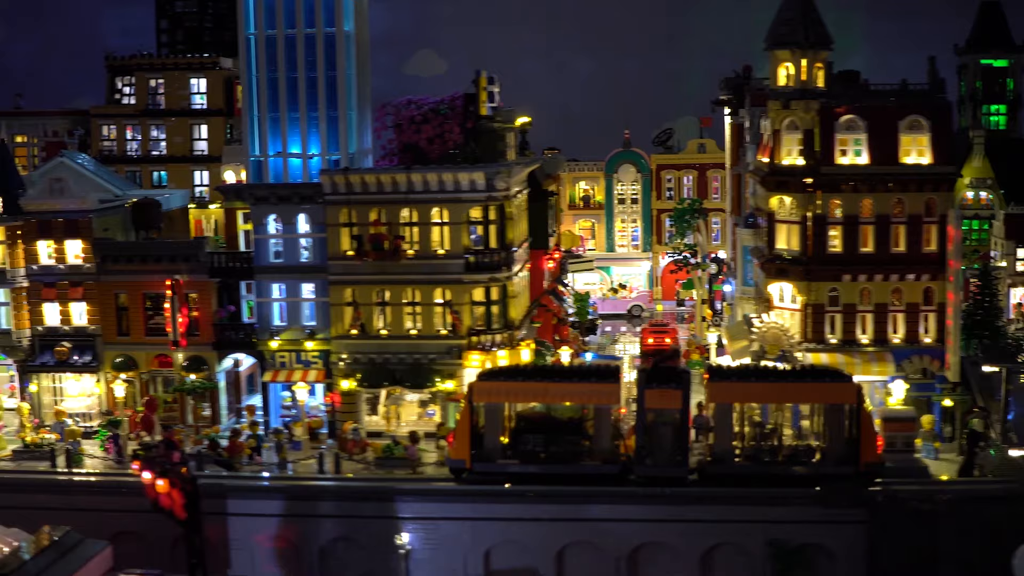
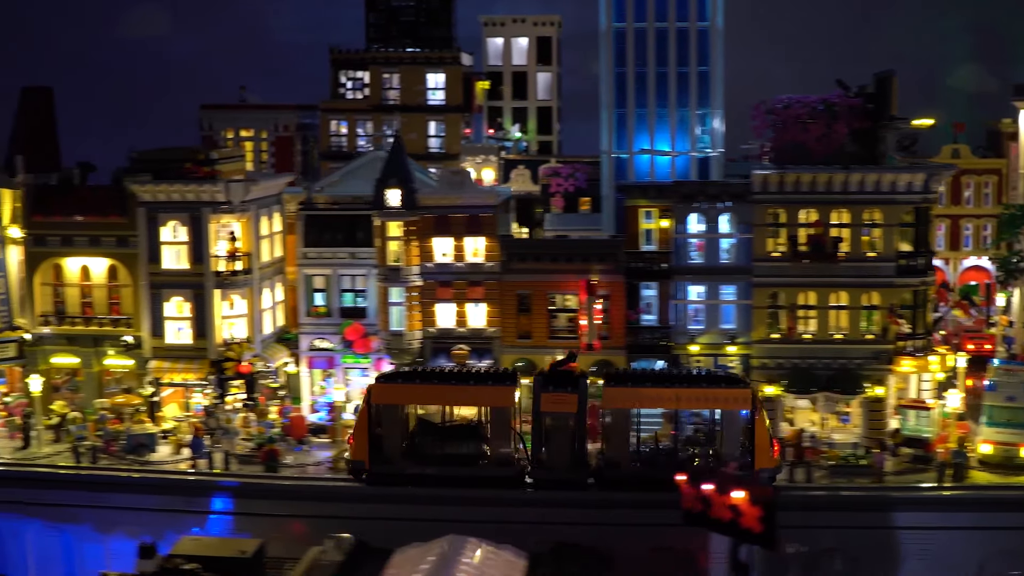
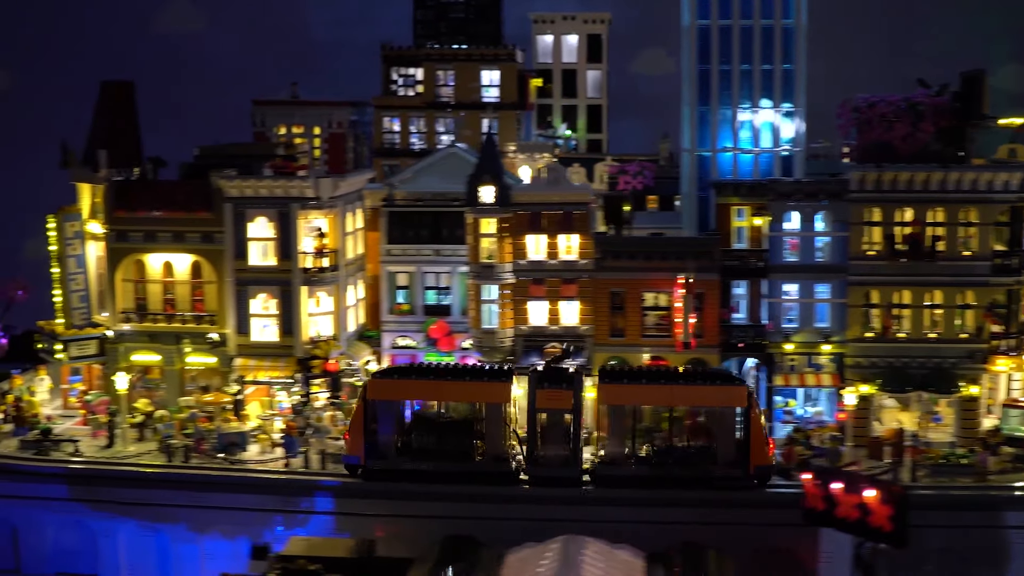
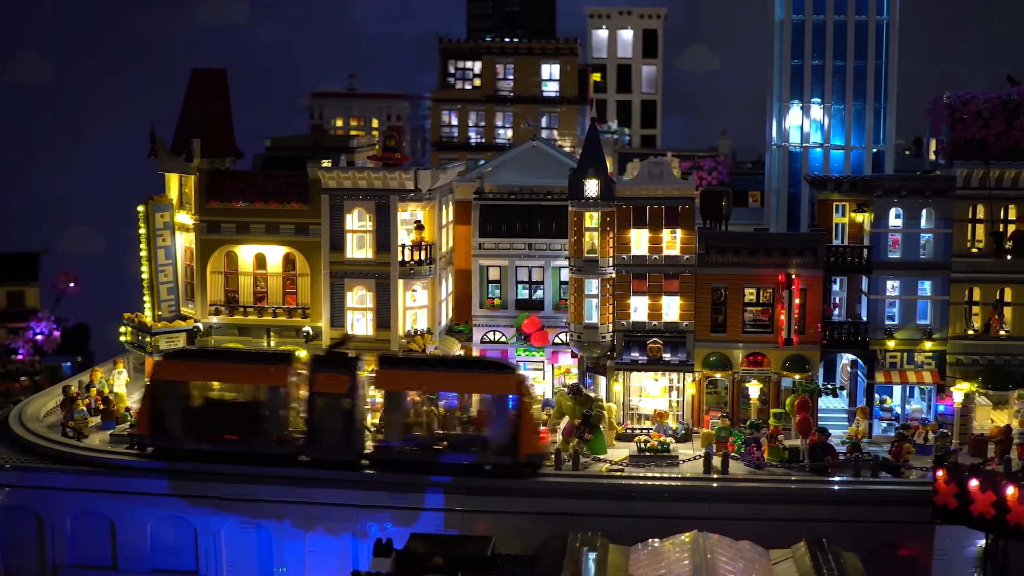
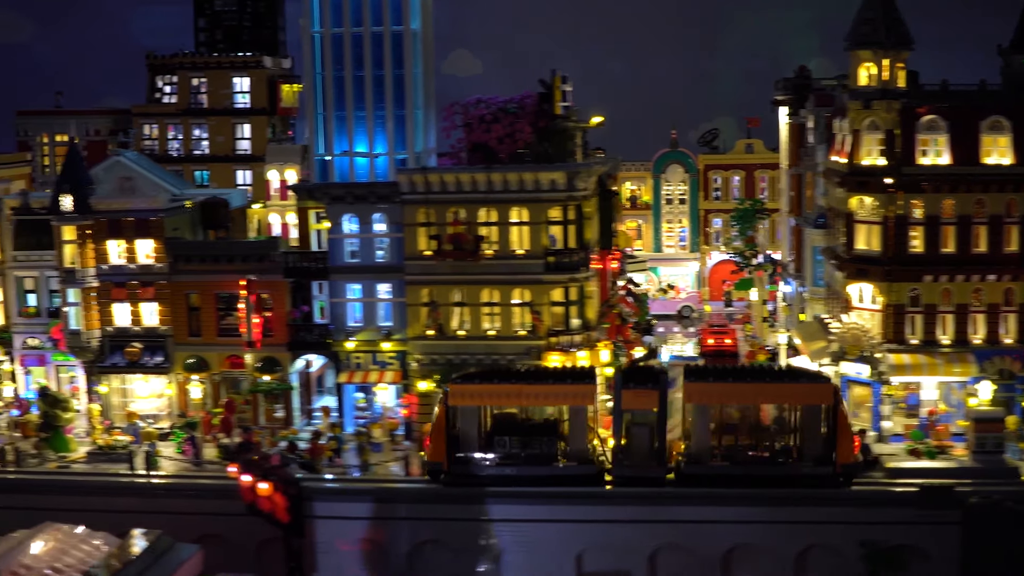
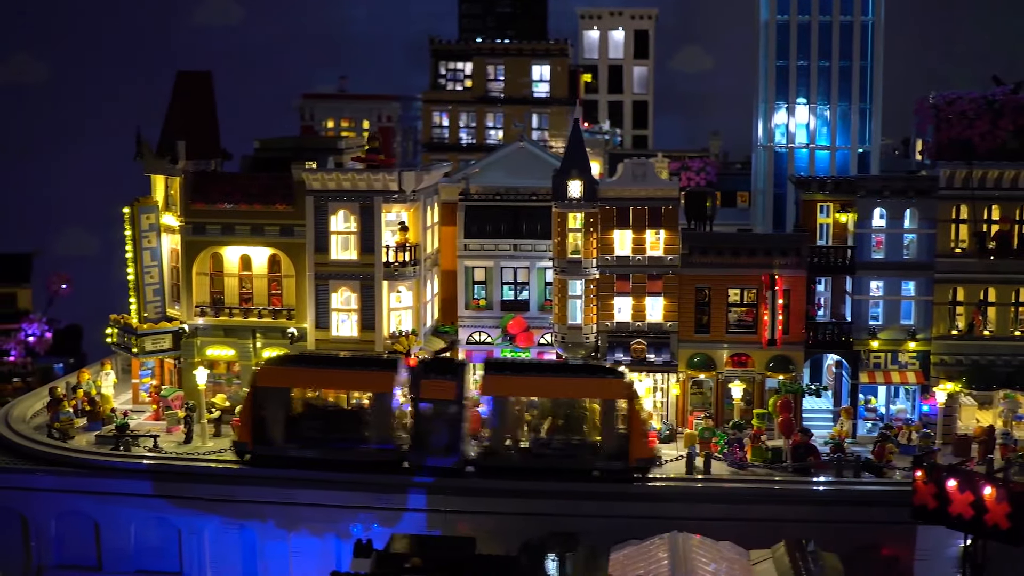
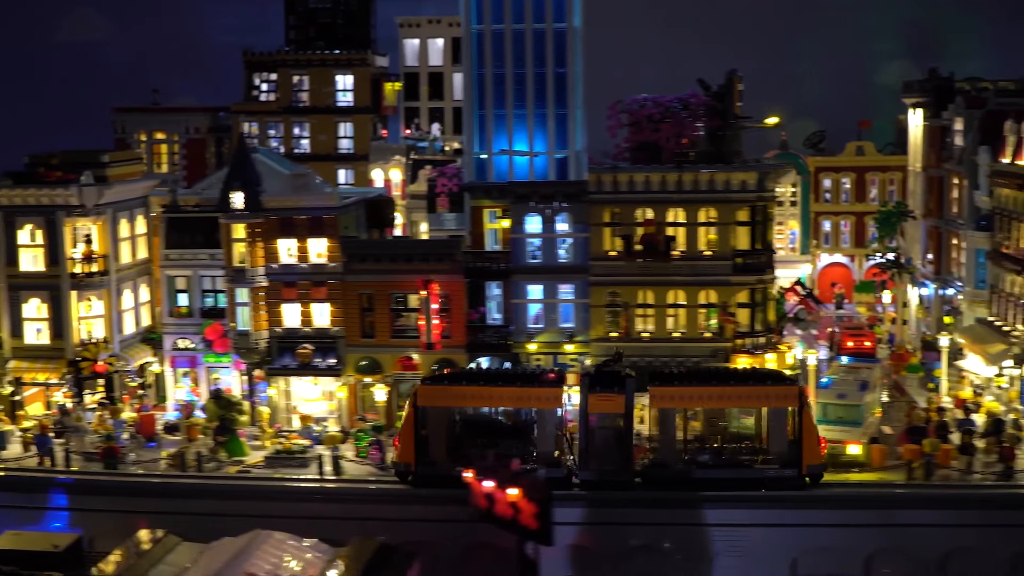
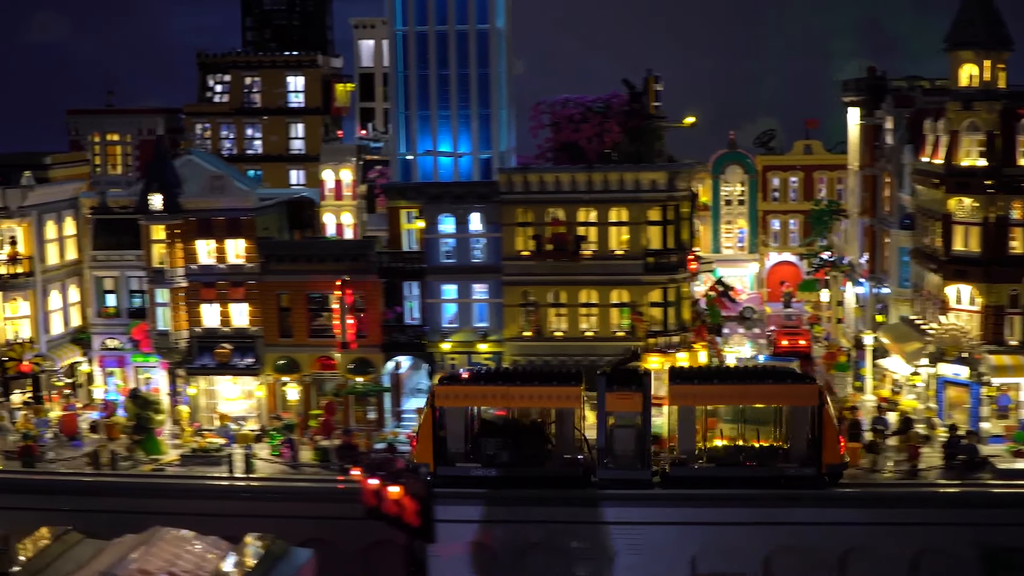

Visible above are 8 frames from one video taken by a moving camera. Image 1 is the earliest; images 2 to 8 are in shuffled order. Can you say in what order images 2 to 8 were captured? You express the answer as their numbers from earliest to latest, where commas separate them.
5, 8, 7, 2, 3, 6, 4
